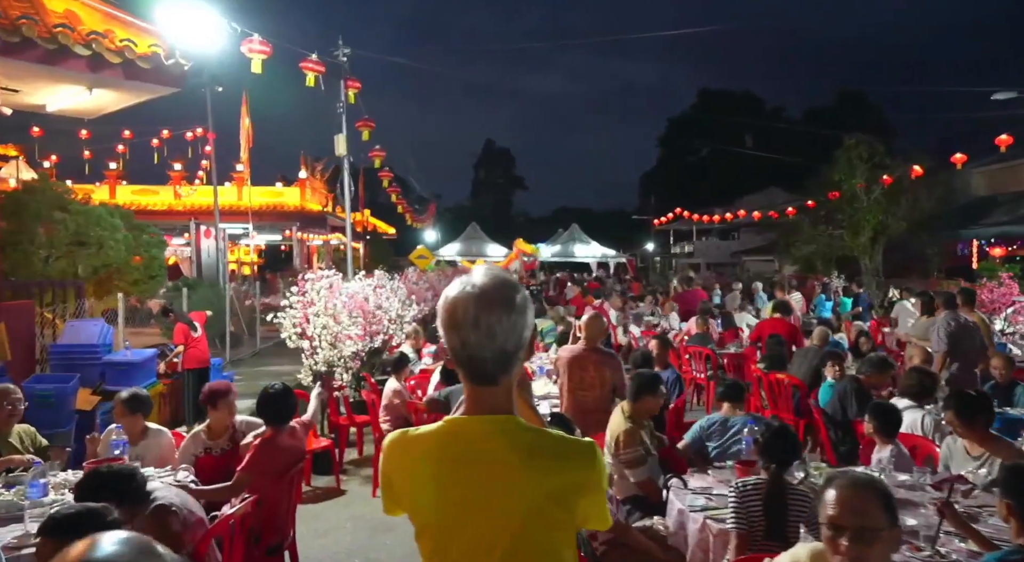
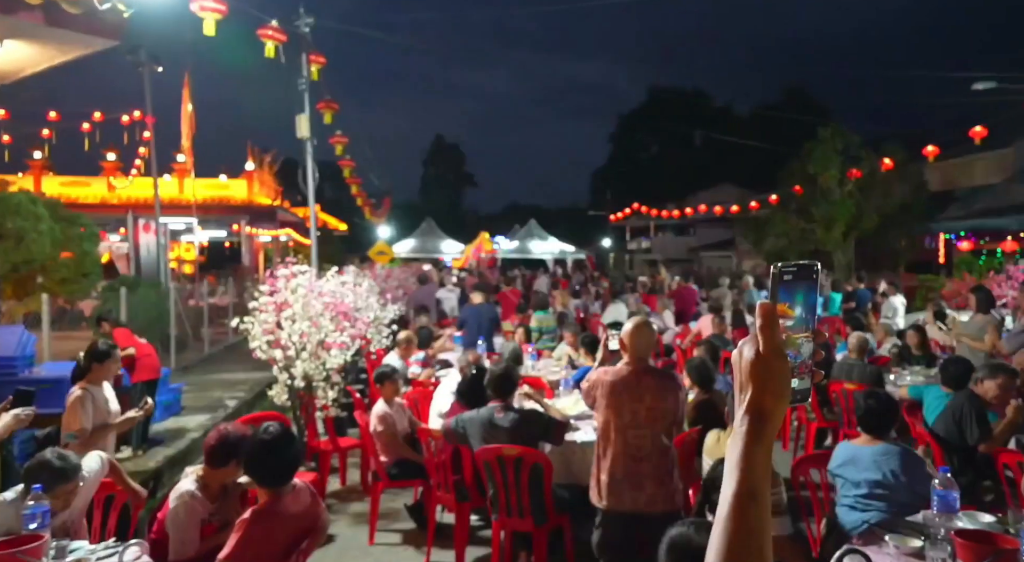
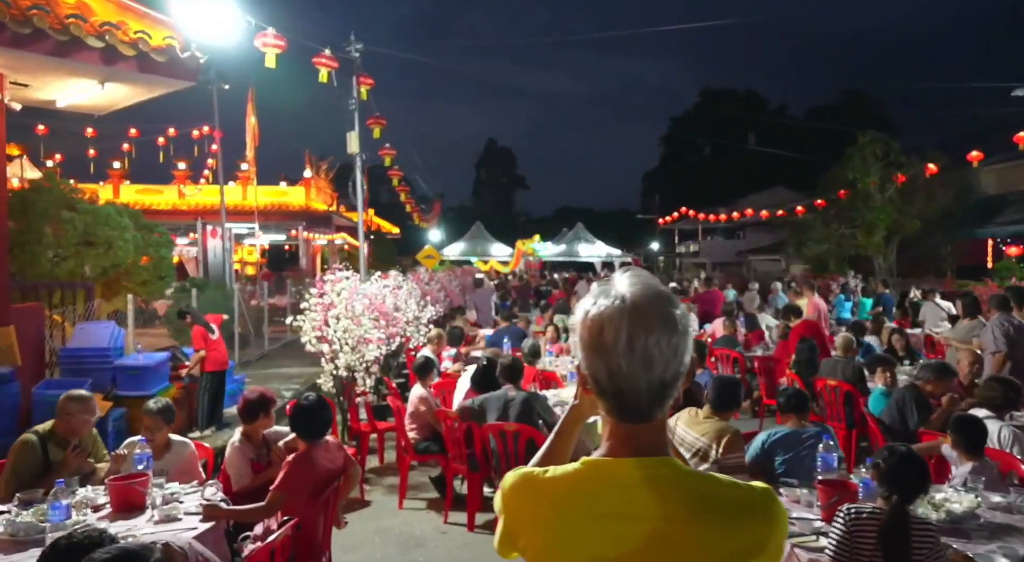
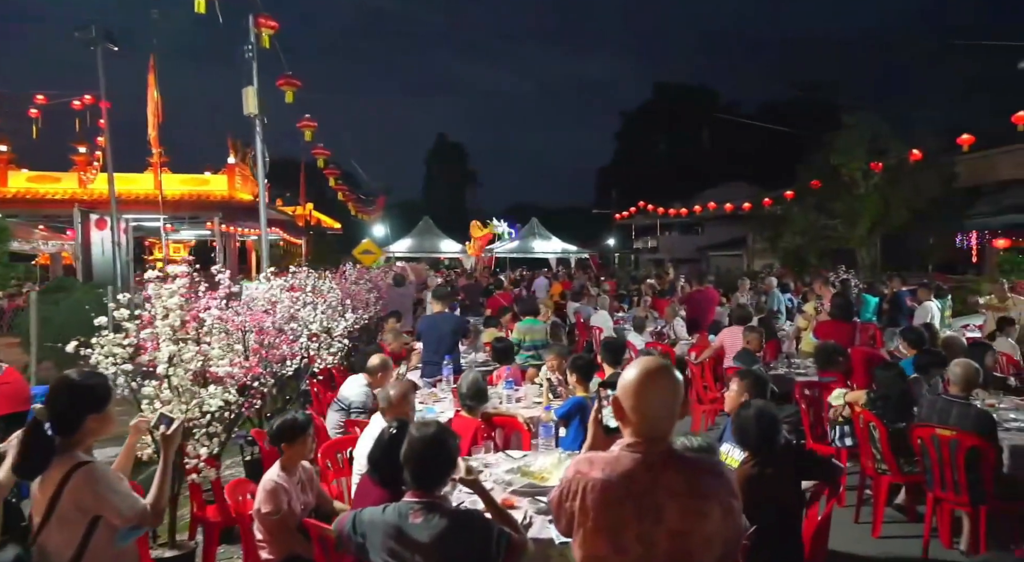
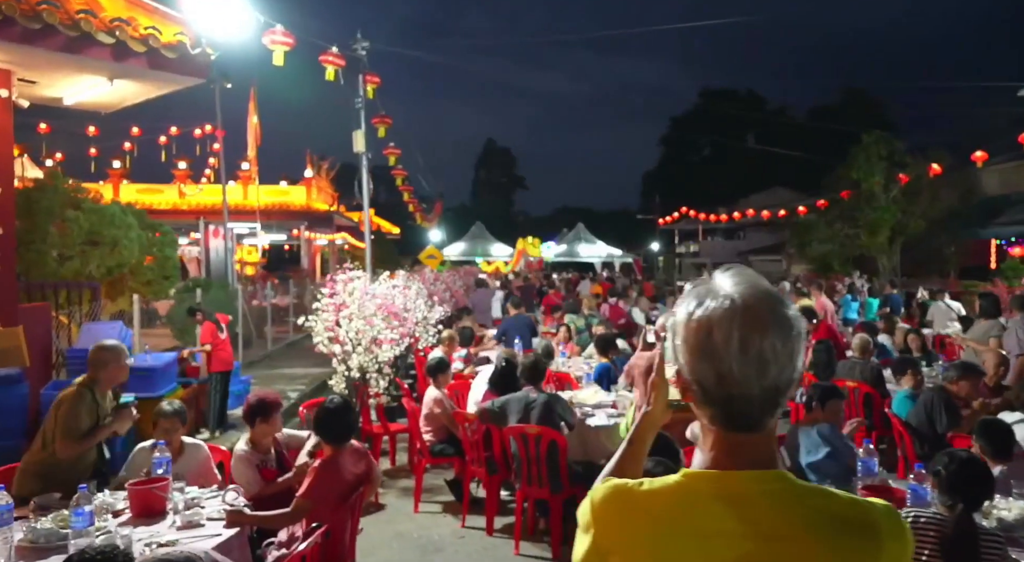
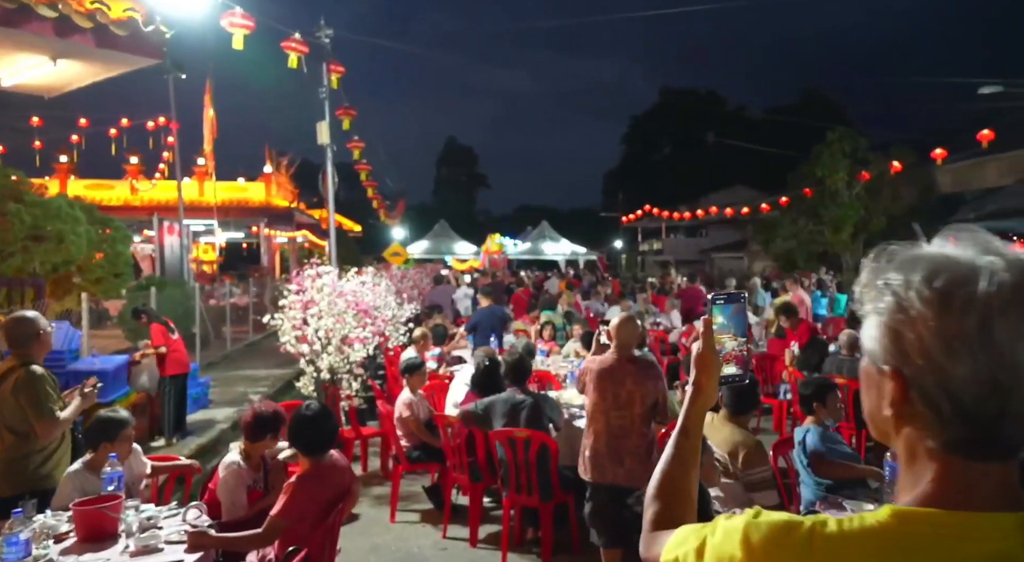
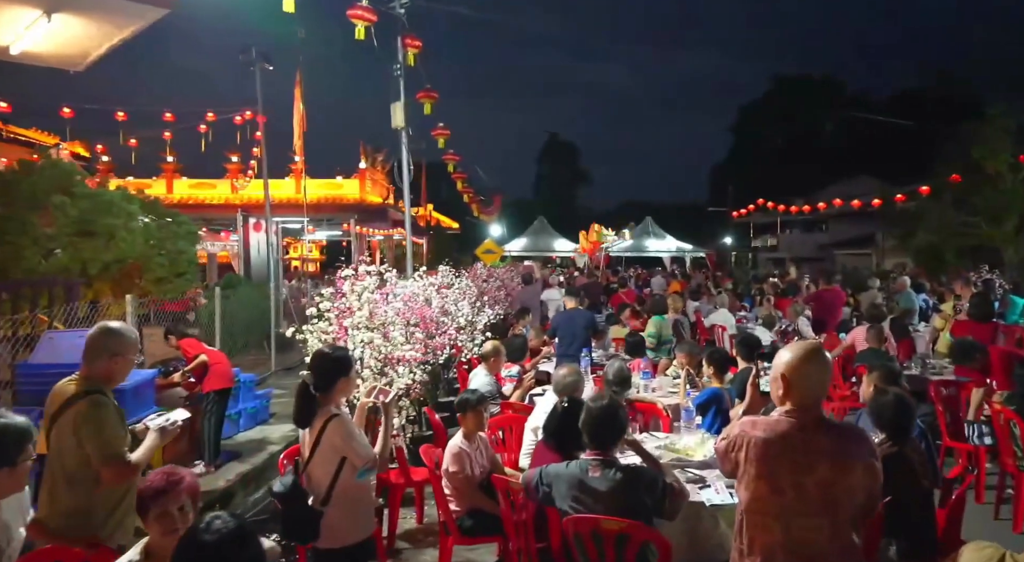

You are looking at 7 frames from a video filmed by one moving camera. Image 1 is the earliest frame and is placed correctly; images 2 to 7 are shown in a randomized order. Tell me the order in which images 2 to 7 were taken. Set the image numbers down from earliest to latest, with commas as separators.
3, 5, 6, 2, 7, 4
